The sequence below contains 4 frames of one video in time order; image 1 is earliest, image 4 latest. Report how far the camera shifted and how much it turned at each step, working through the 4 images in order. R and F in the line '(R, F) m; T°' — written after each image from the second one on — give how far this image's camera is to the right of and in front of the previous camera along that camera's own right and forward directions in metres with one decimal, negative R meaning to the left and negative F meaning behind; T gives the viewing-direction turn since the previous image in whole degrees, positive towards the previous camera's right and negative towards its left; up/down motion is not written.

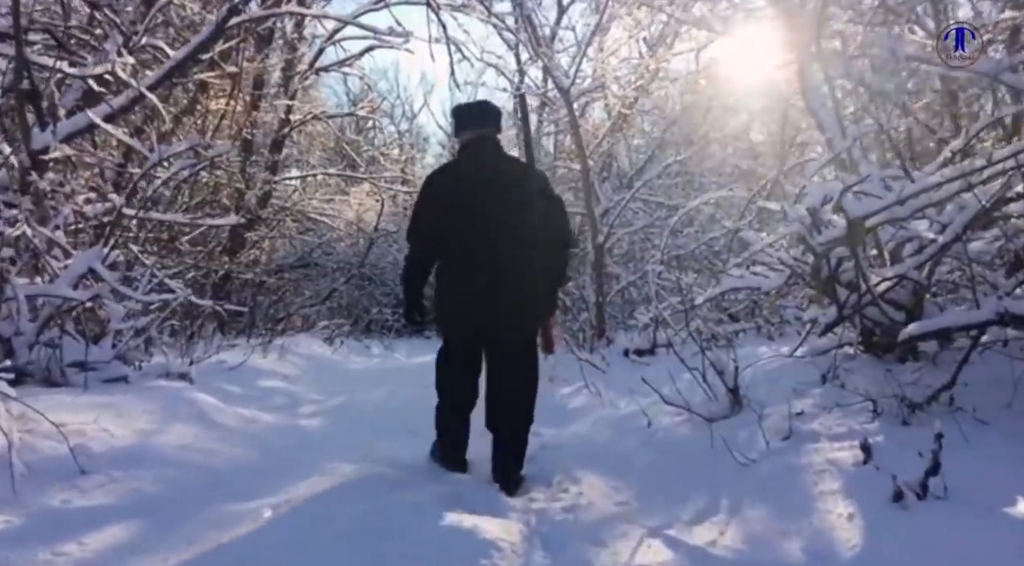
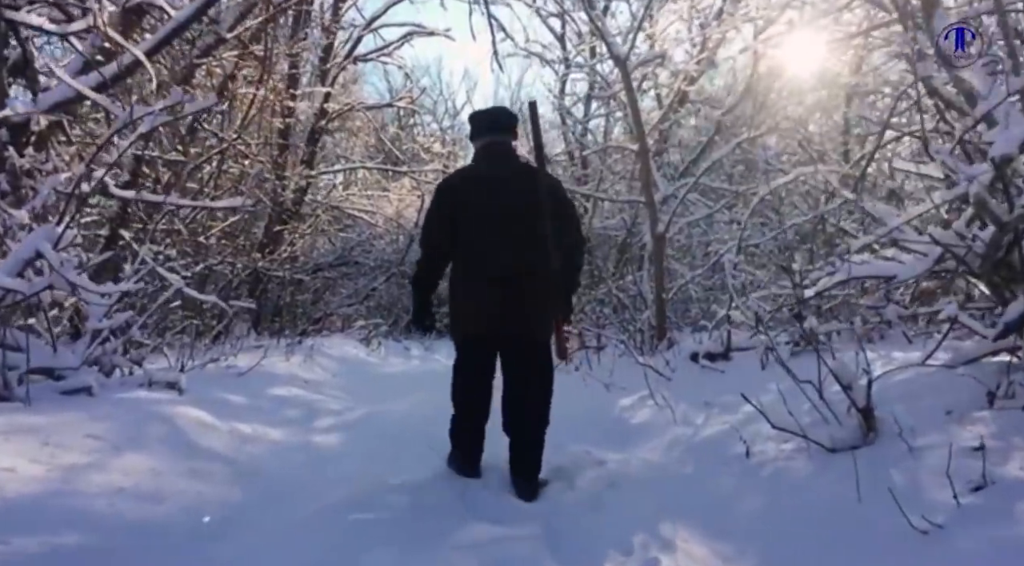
(-0.1, +0.9) m; -3°
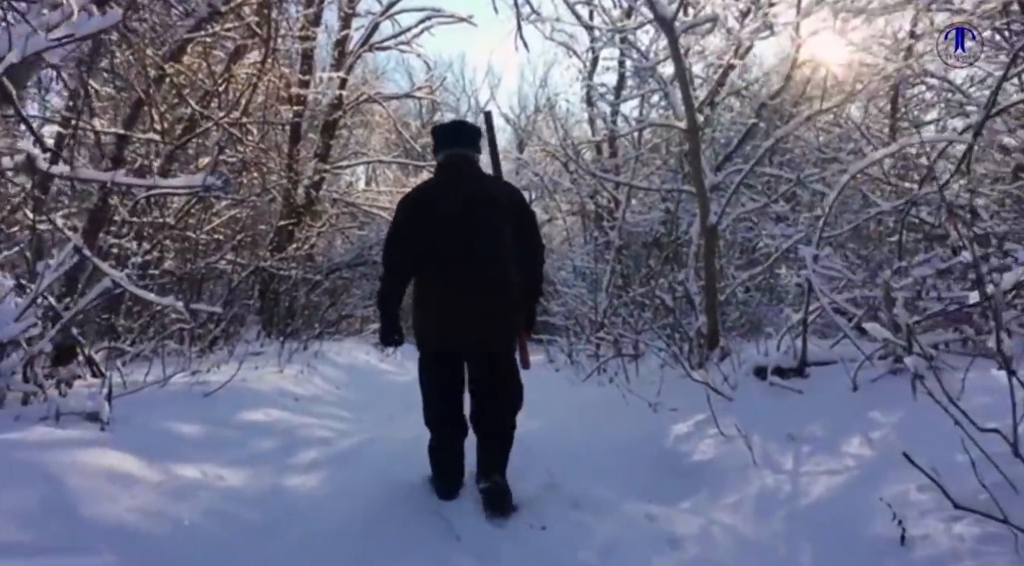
(0.0, +1.0) m; -2°
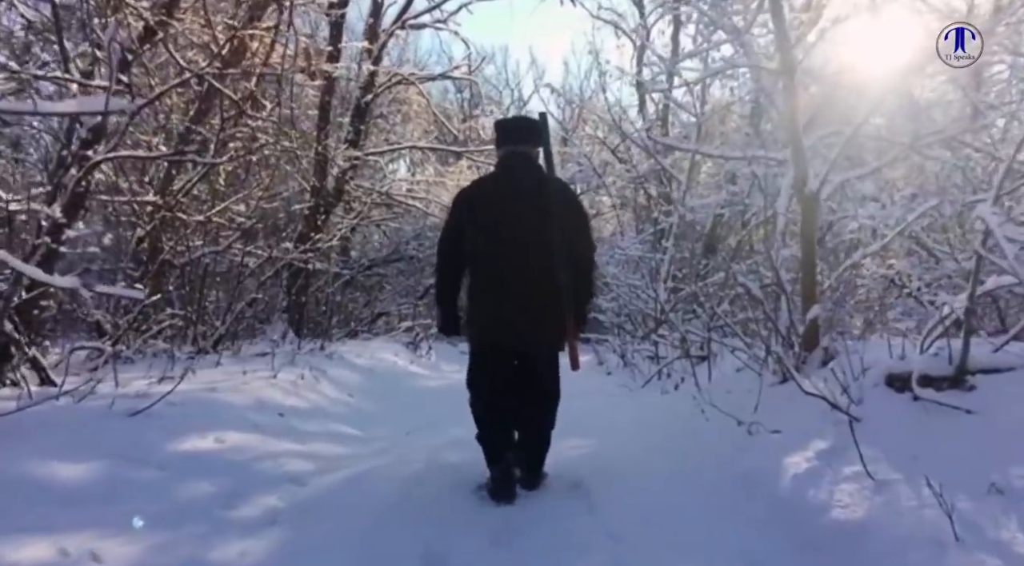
(0.0, +1.2) m; -3°
